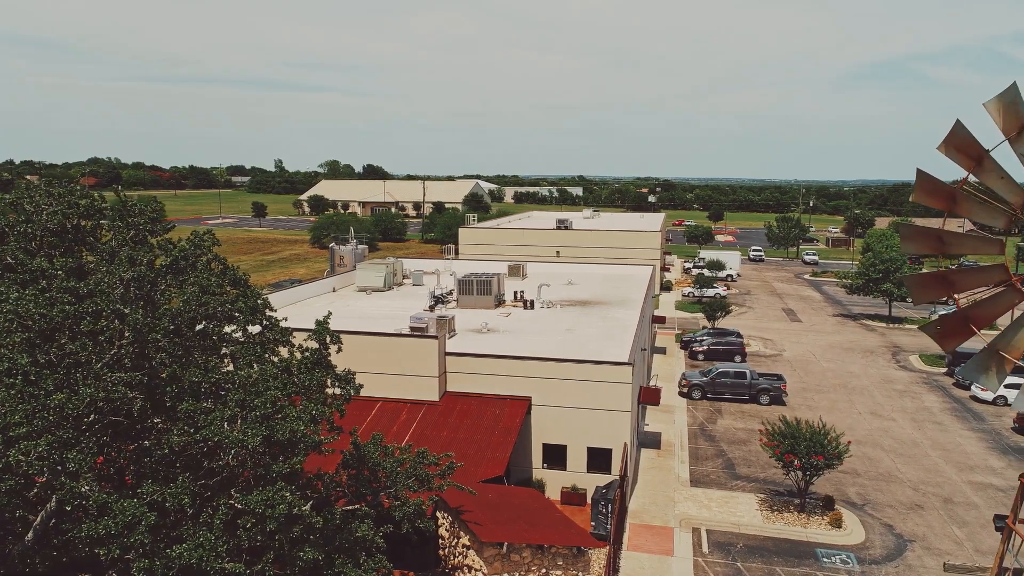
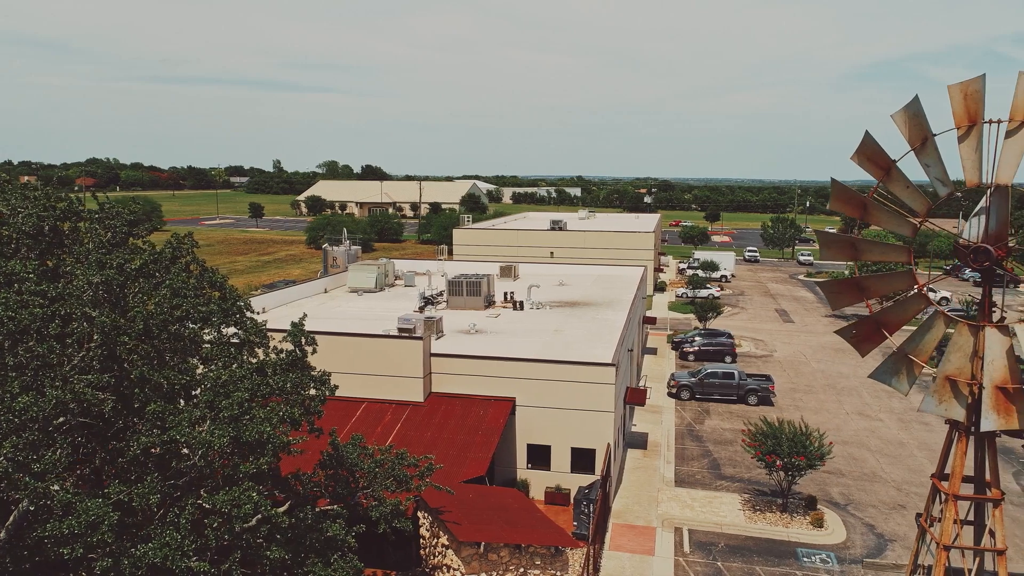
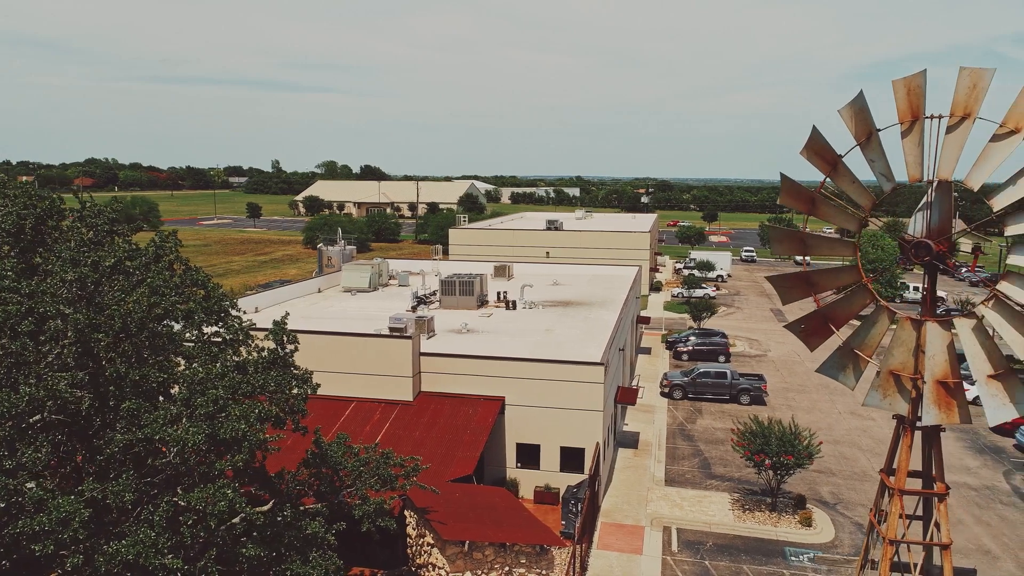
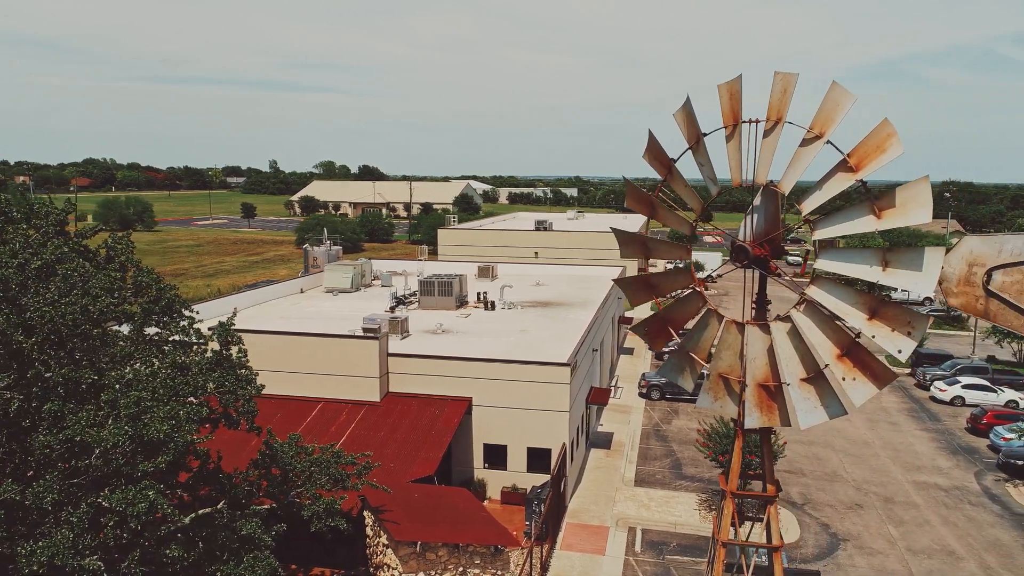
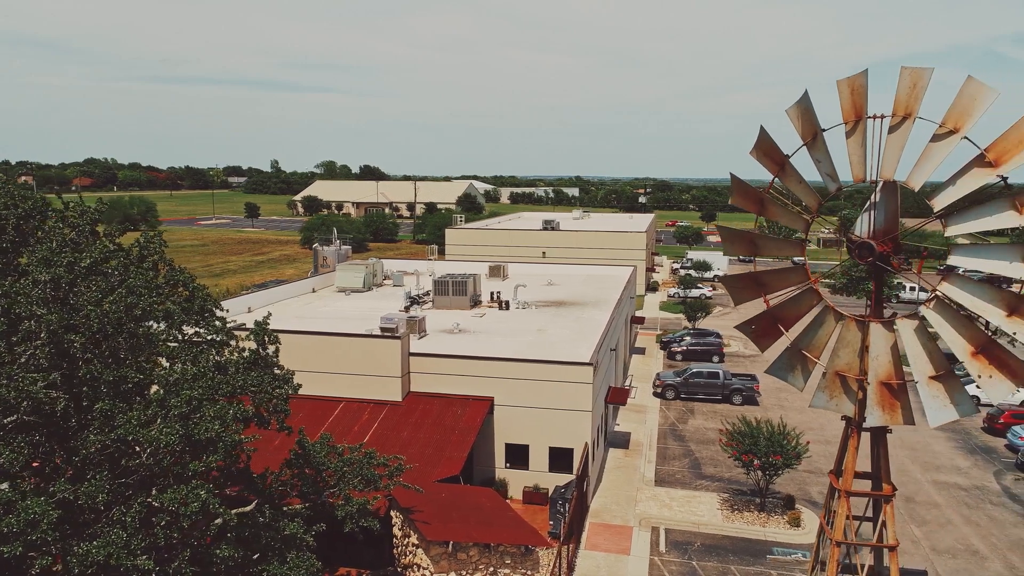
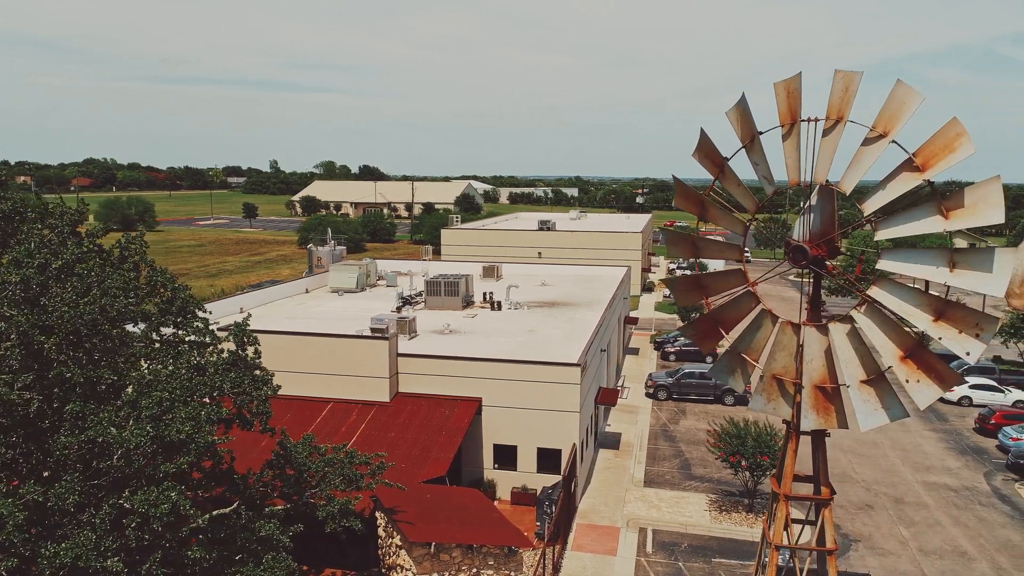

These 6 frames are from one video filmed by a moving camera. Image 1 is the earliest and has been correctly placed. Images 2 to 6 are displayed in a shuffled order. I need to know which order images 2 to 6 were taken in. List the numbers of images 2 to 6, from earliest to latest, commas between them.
2, 3, 5, 6, 4
